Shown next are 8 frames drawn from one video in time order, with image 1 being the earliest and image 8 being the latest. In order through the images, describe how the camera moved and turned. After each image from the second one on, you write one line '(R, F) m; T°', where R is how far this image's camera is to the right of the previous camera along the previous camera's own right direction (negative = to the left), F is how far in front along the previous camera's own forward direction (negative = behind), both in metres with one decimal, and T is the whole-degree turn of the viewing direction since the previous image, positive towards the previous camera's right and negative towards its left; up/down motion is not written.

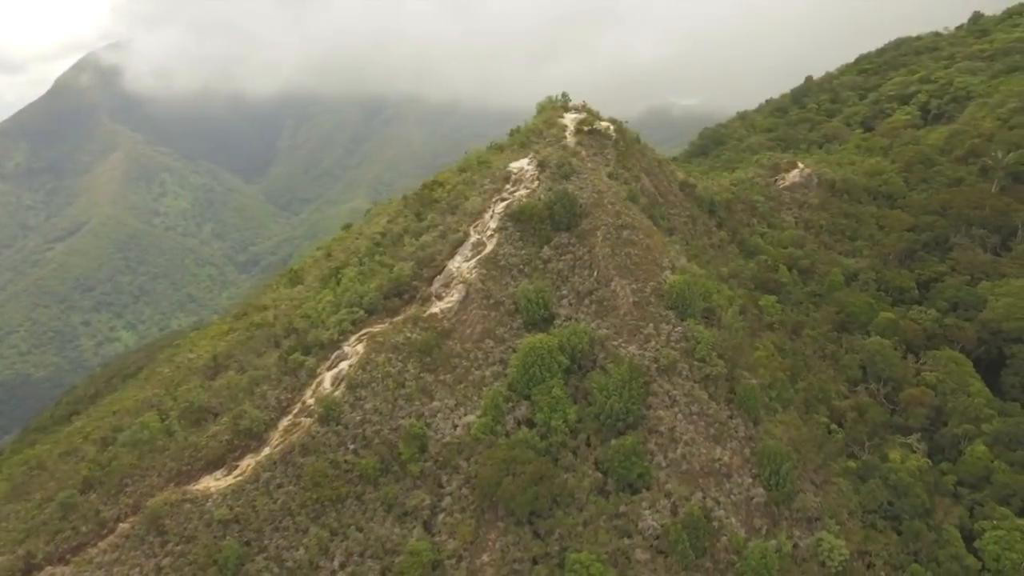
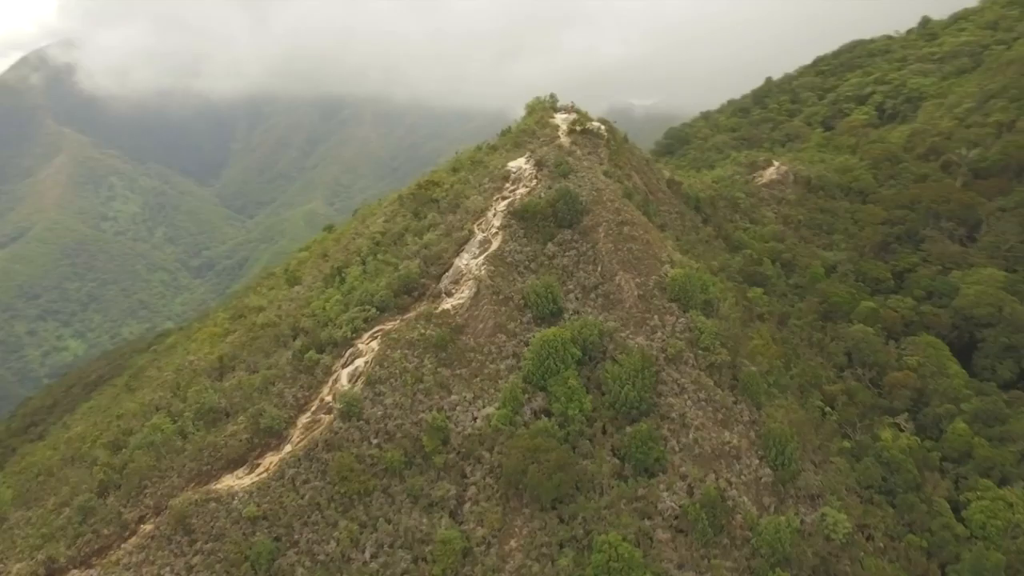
(-1.9, -0.6) m; +3°
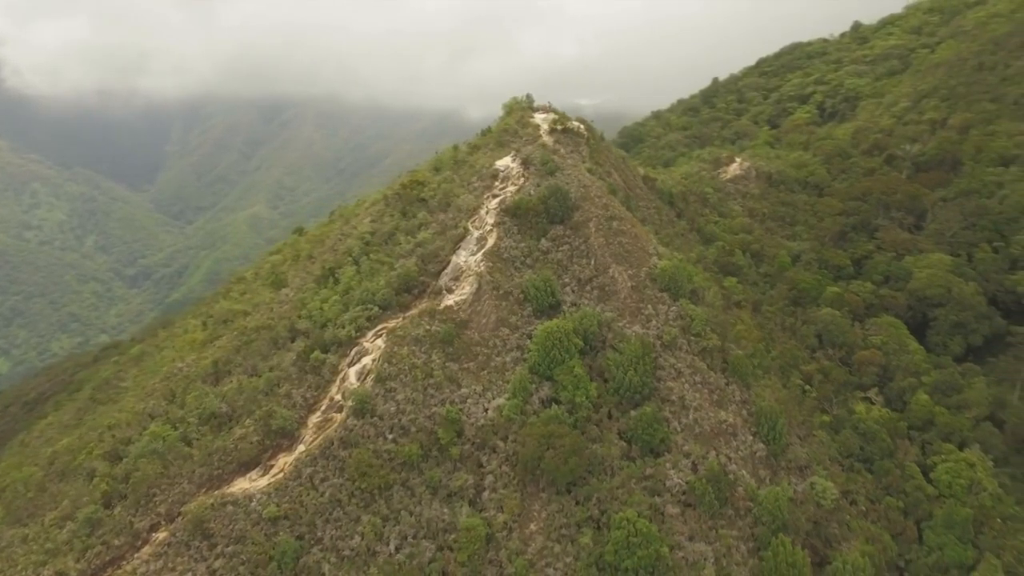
(-2.1, -0.6) m; +5°
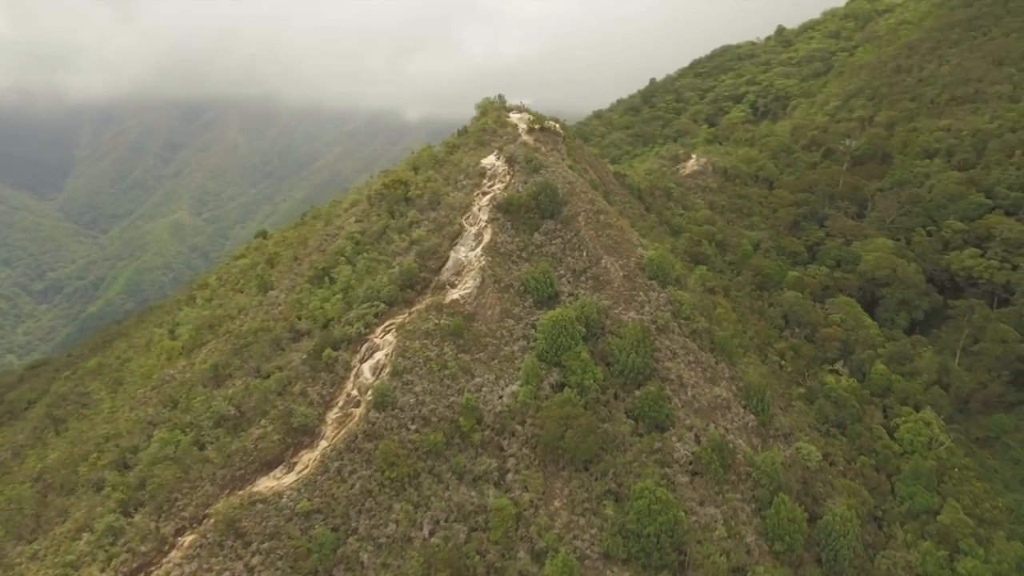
(-2.8, -0.9) m; +6°
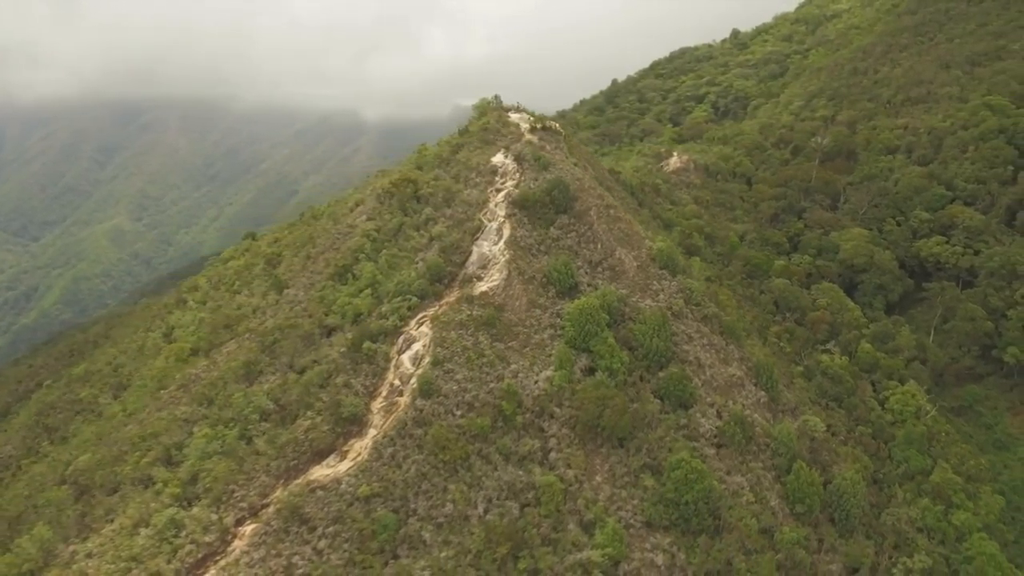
(-3.2, -1.1) m; +4°
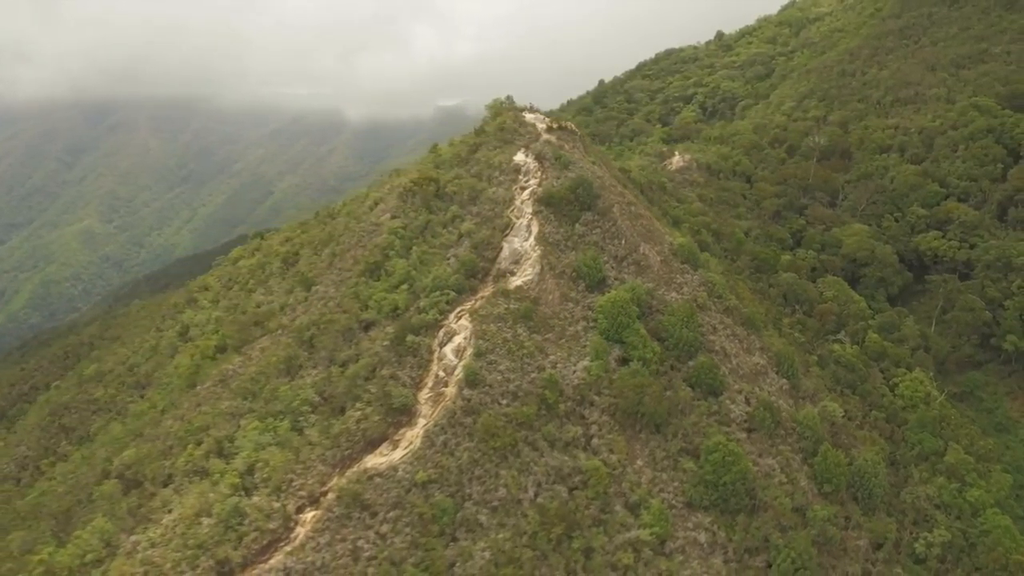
(-2.6, -0.8) m; +2°
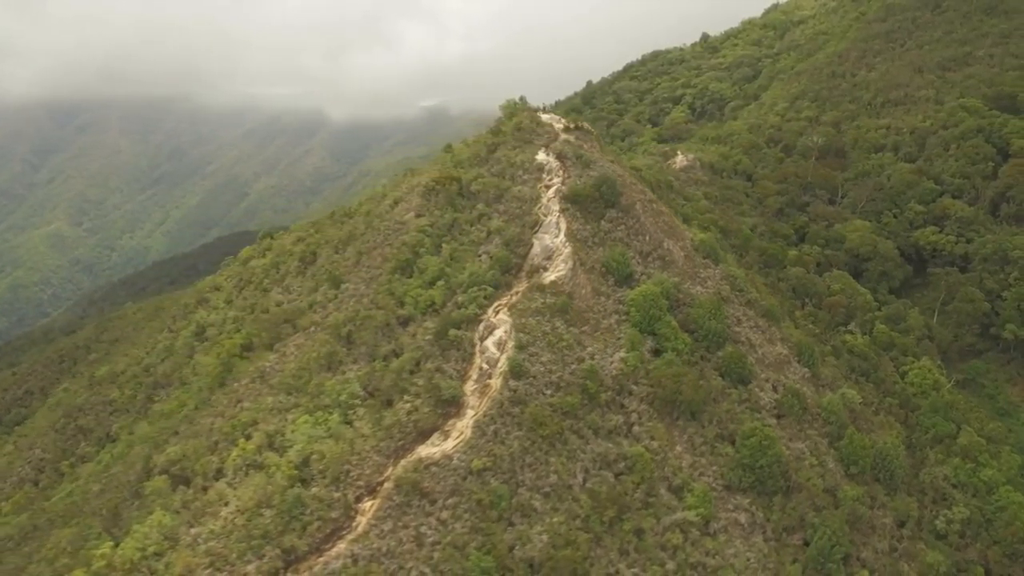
(-2.7, -0.8) m; +2°
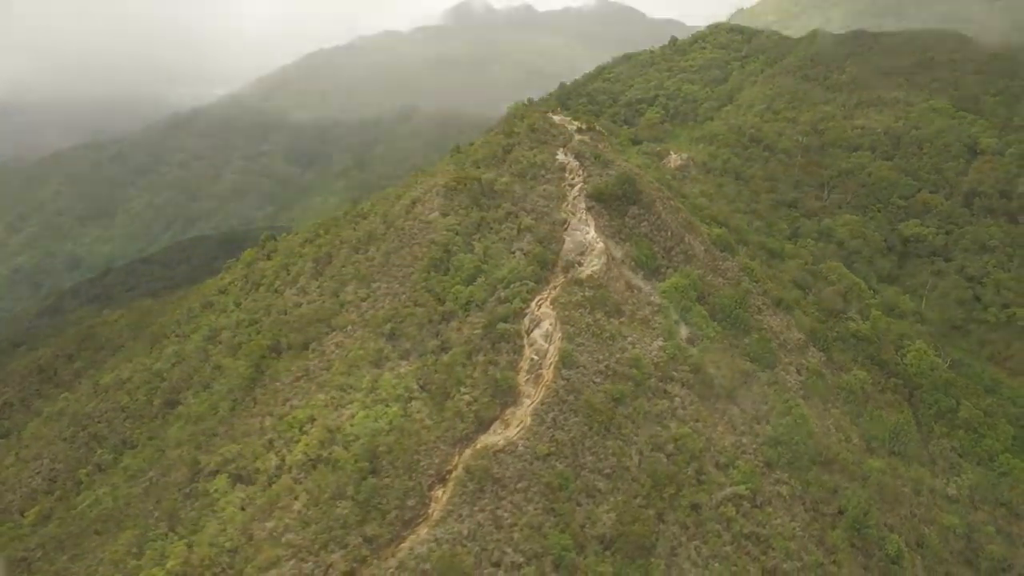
(-3.9, -1.0) m; +4°
